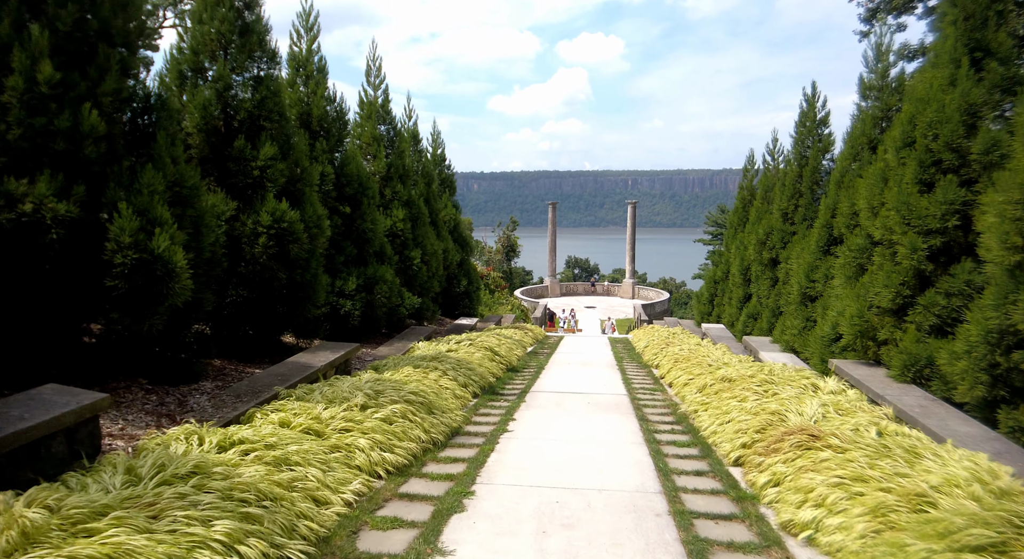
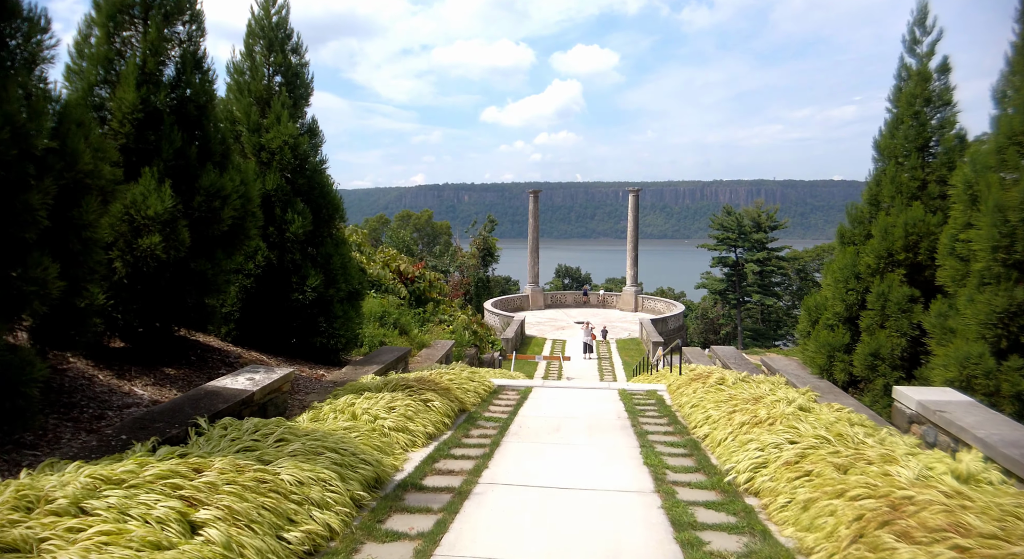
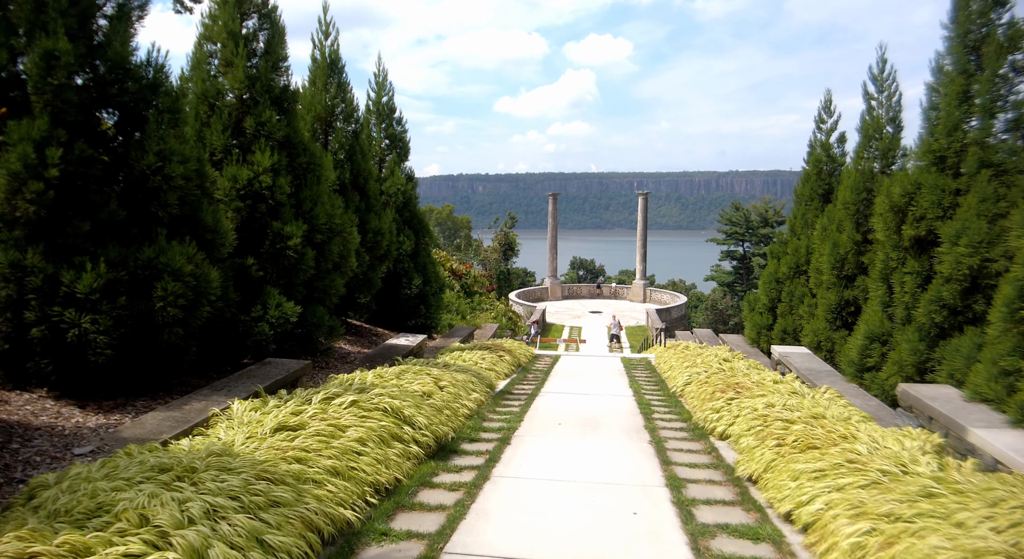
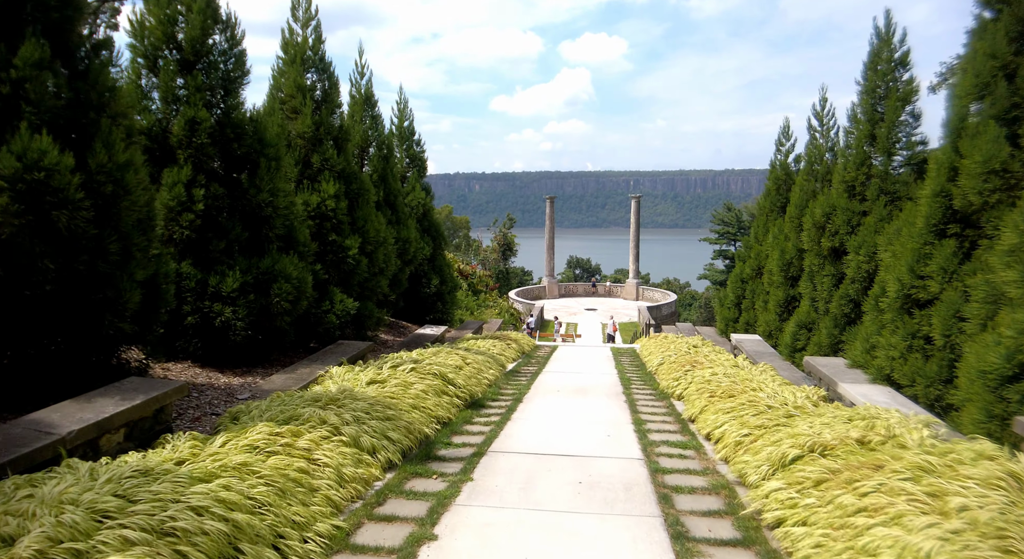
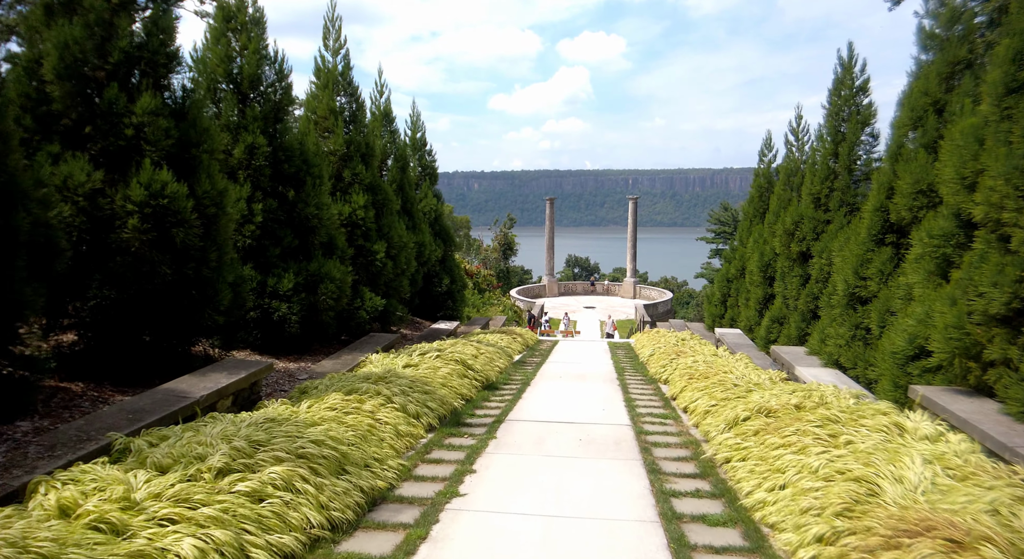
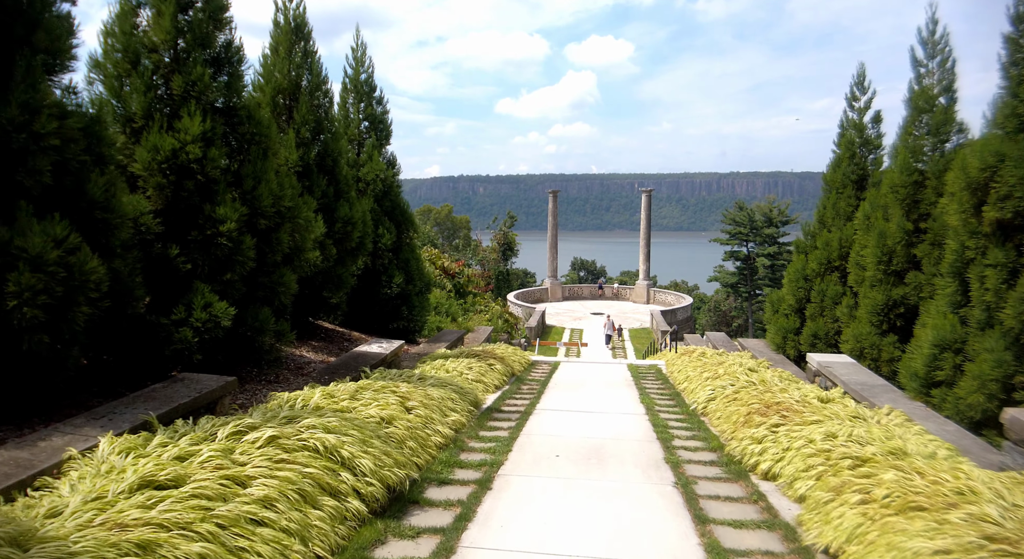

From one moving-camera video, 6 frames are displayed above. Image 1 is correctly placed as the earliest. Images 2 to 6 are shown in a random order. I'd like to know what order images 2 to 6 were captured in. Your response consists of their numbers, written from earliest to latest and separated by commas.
5, 4, 3, 6, 2
